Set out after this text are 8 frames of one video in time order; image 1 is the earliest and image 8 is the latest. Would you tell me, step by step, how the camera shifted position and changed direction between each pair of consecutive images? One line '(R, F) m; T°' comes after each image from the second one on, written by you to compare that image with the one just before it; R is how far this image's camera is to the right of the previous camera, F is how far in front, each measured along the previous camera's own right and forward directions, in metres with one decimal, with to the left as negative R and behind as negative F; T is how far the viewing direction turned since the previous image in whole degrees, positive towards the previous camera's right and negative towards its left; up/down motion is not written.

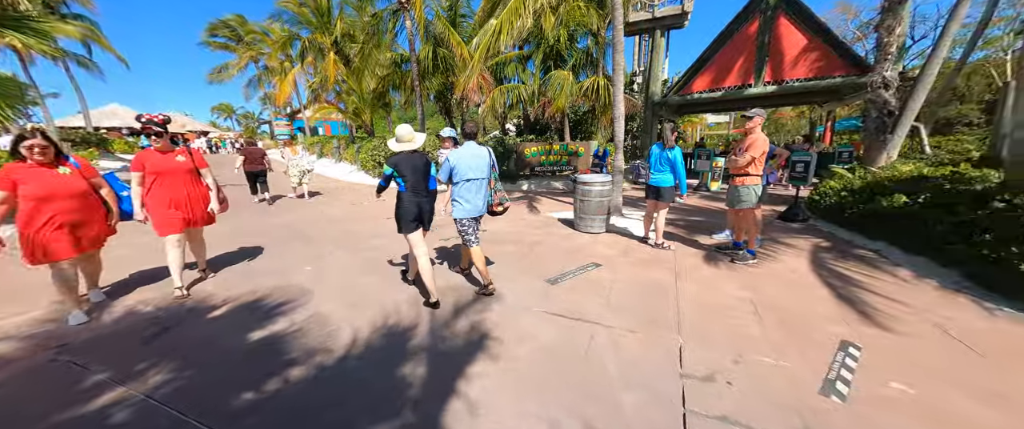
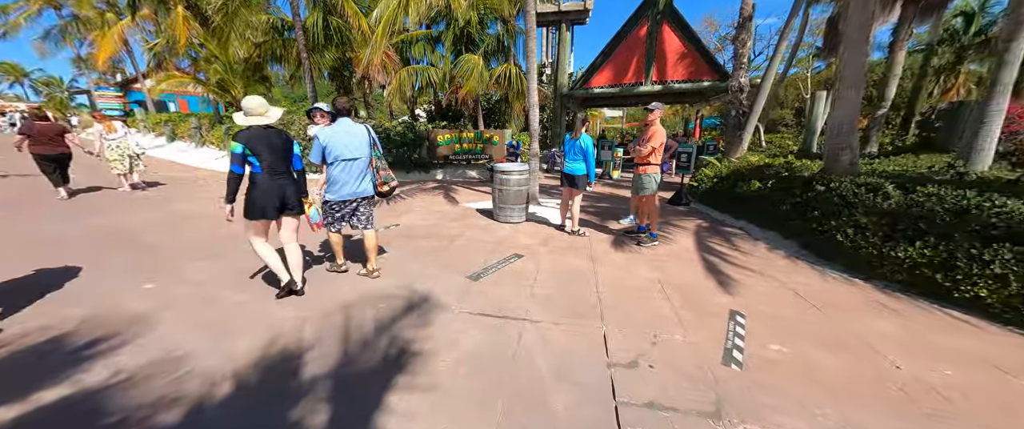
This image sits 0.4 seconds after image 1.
(0.0, +0.2) m; +15°
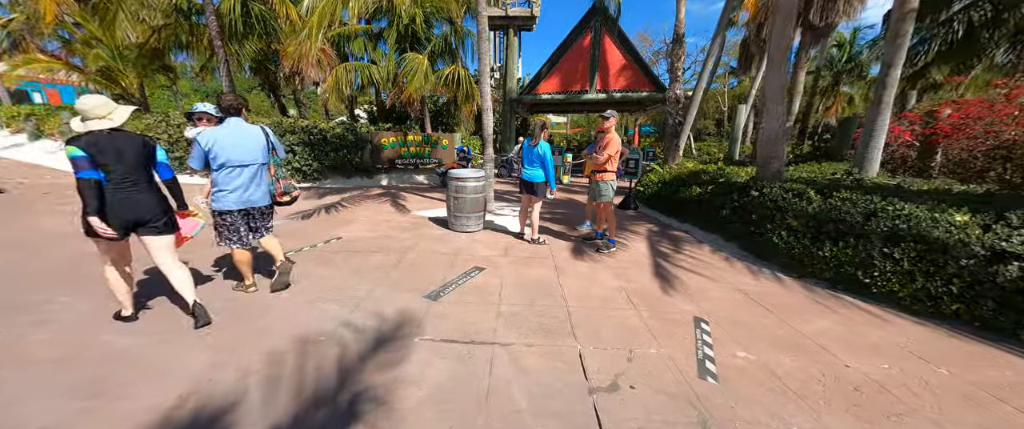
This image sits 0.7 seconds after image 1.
(-0.1, +0.2) m; +9°
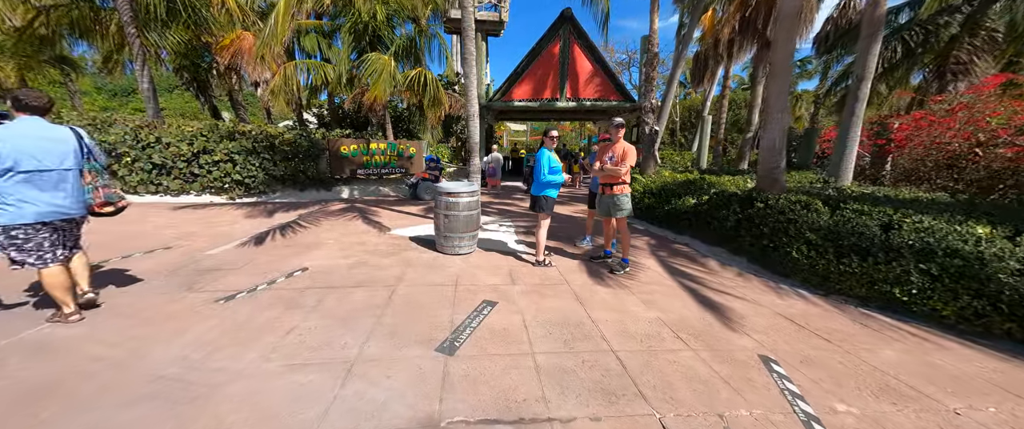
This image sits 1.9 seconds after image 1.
(-0.5, +0.6) m; +7°
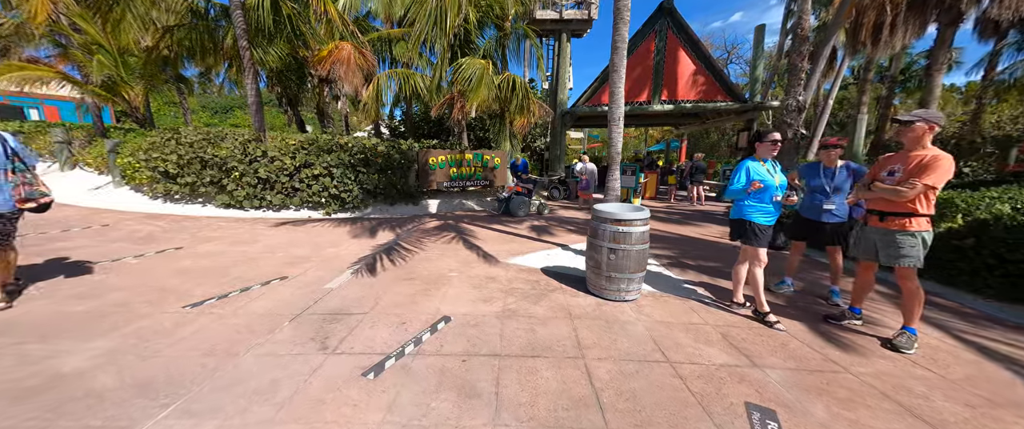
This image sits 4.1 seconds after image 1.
(-1.5, +0.9) m; -8°
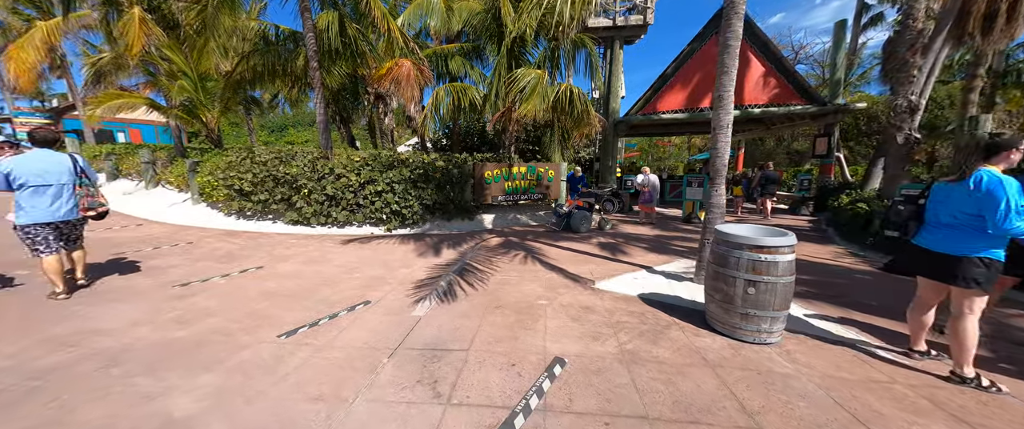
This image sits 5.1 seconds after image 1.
(-0.8, +0.3) m; -5°
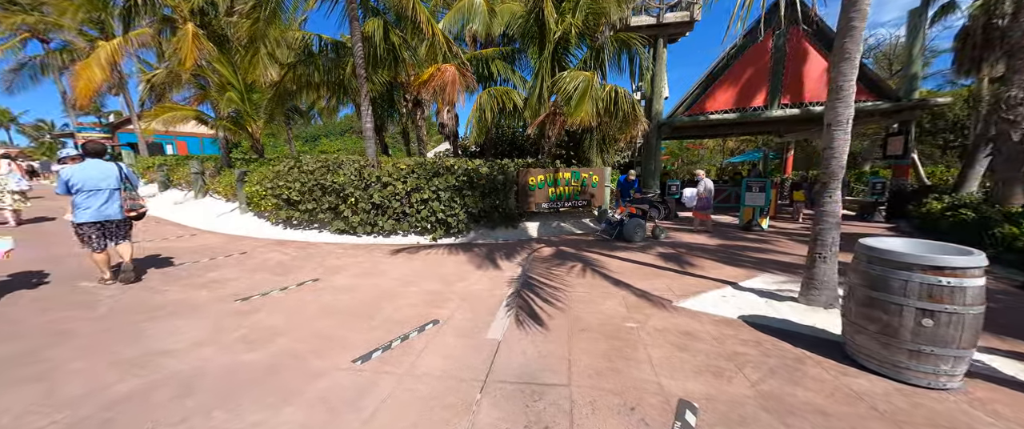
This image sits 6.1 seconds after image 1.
(-0.7, +0.4) m; -3°
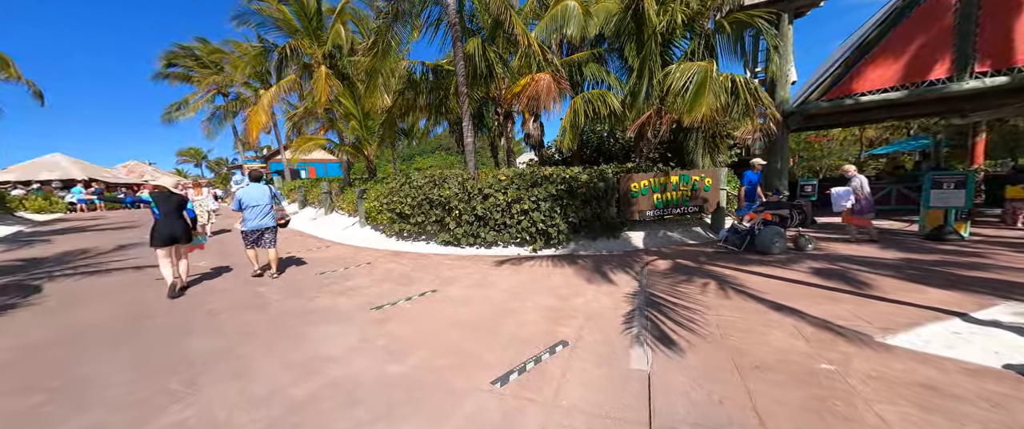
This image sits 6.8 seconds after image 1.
(-0.6, +0.2) m; -13°
